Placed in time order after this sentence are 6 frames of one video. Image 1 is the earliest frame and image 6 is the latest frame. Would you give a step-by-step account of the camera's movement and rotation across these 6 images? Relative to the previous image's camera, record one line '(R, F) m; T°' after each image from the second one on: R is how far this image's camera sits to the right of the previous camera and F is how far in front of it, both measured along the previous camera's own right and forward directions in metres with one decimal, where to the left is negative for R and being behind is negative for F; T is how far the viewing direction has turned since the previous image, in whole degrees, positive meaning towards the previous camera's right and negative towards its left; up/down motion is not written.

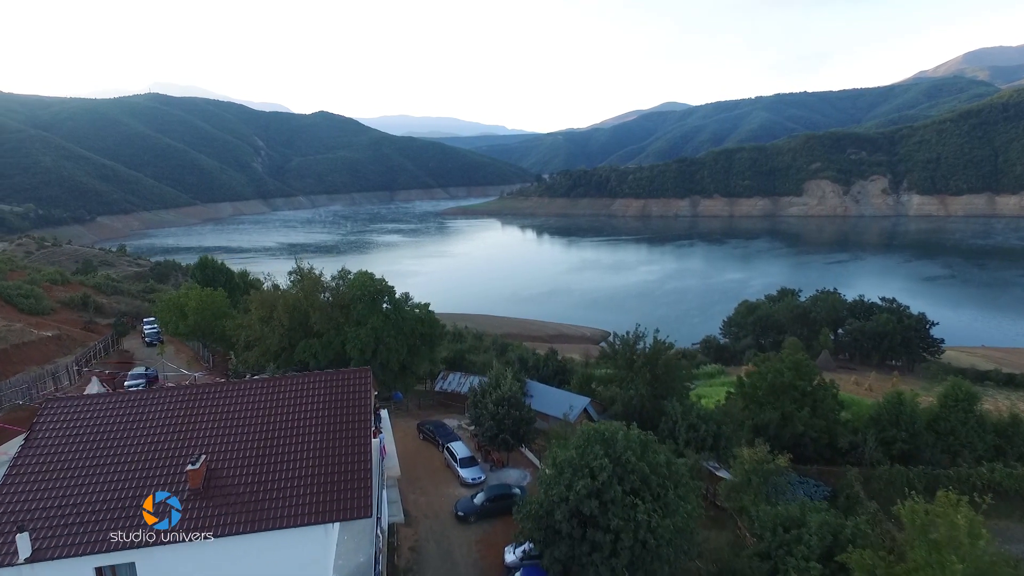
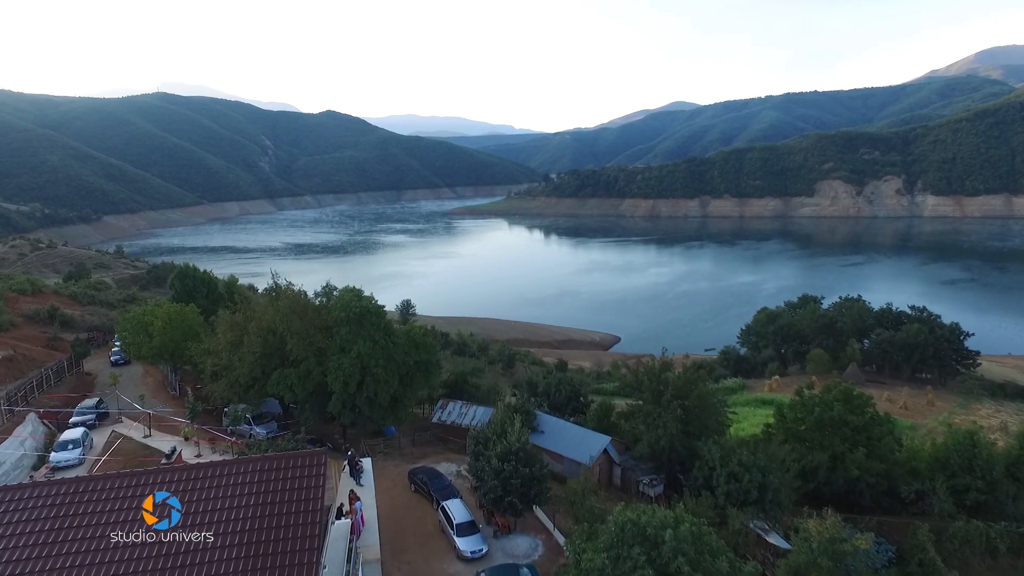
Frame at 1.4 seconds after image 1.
(0.0, +1.3) m; -1°
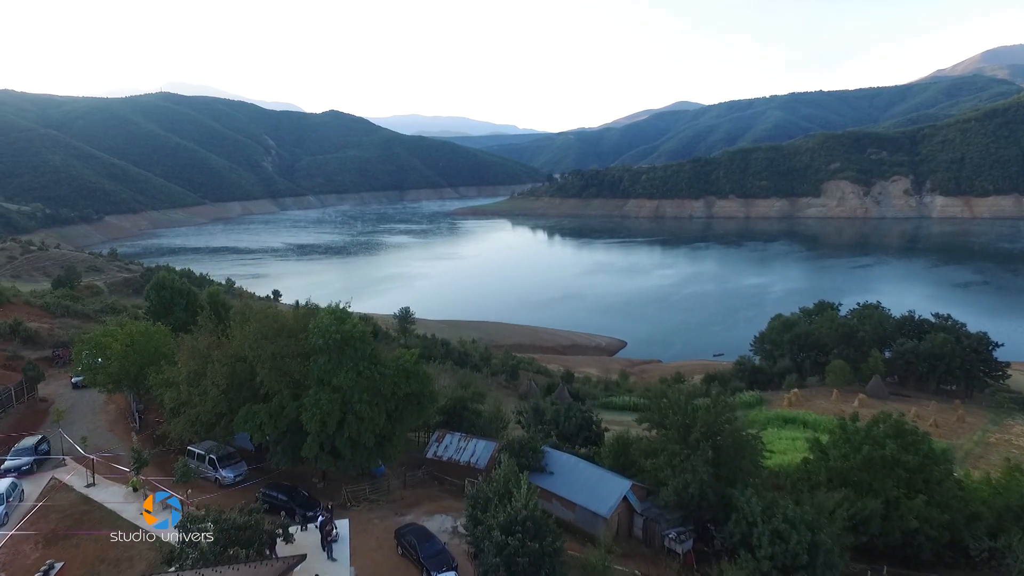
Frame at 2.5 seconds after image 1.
(0.0, +1.1) m; 0°
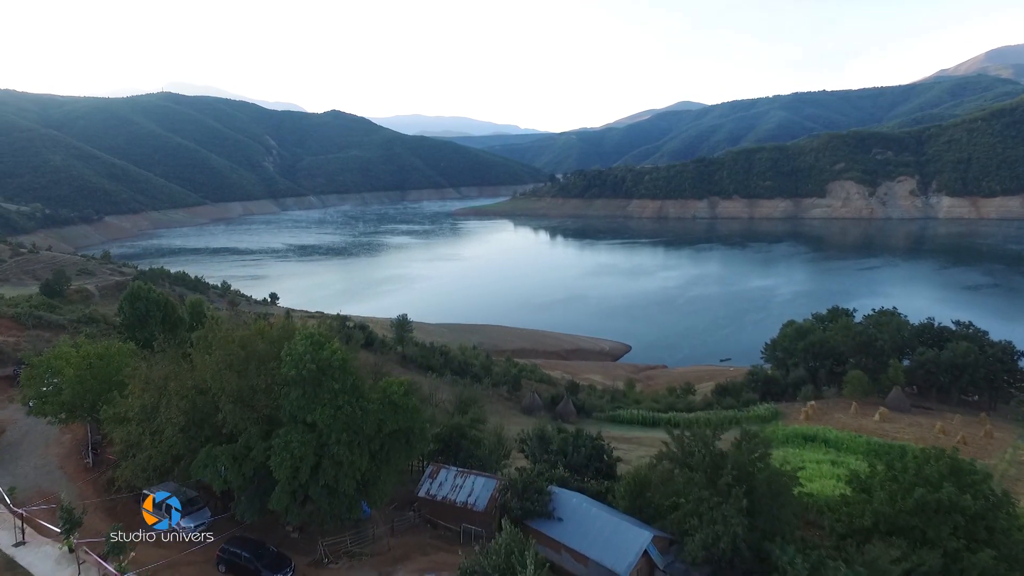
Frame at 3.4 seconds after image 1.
(0.0, +0.9) m; 0°
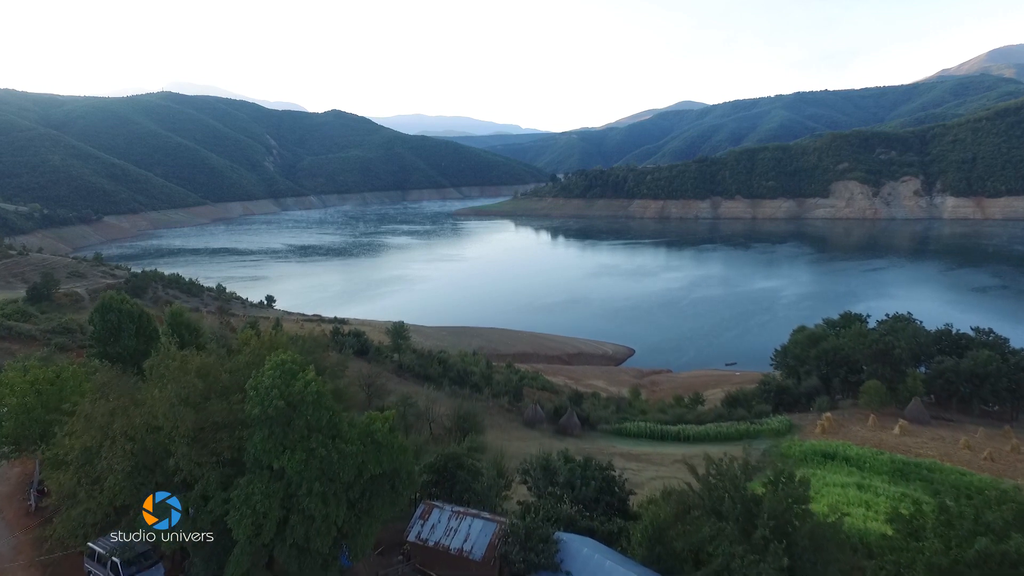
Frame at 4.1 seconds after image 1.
(0.0, +0.9) m; 0°
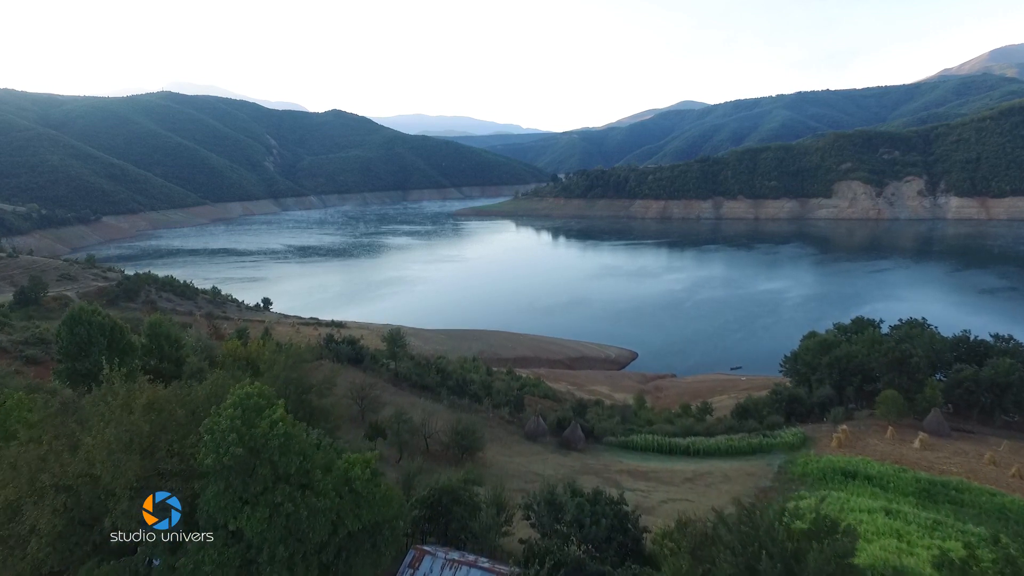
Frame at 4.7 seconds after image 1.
(0.0, +0.8) m; 0°
